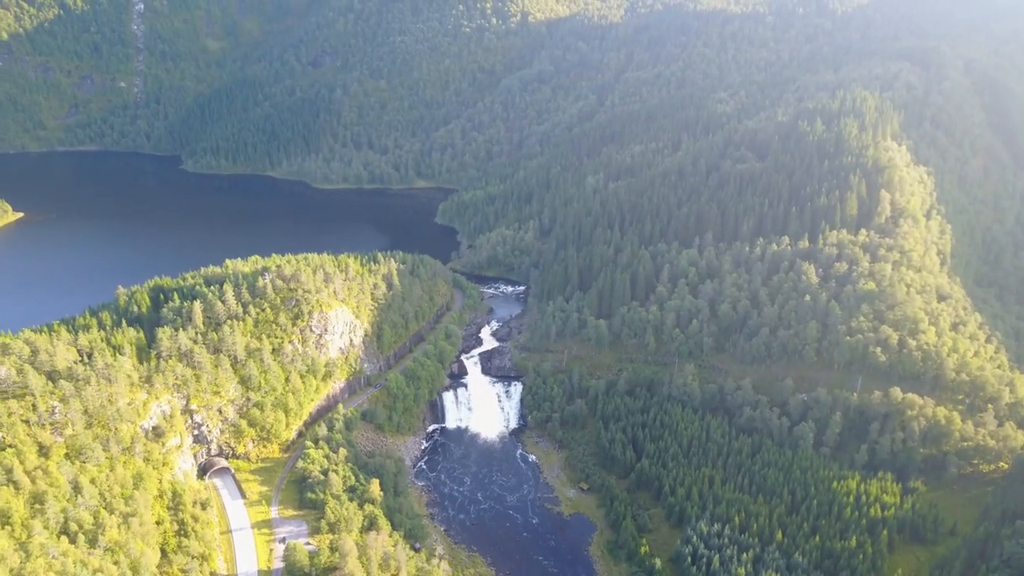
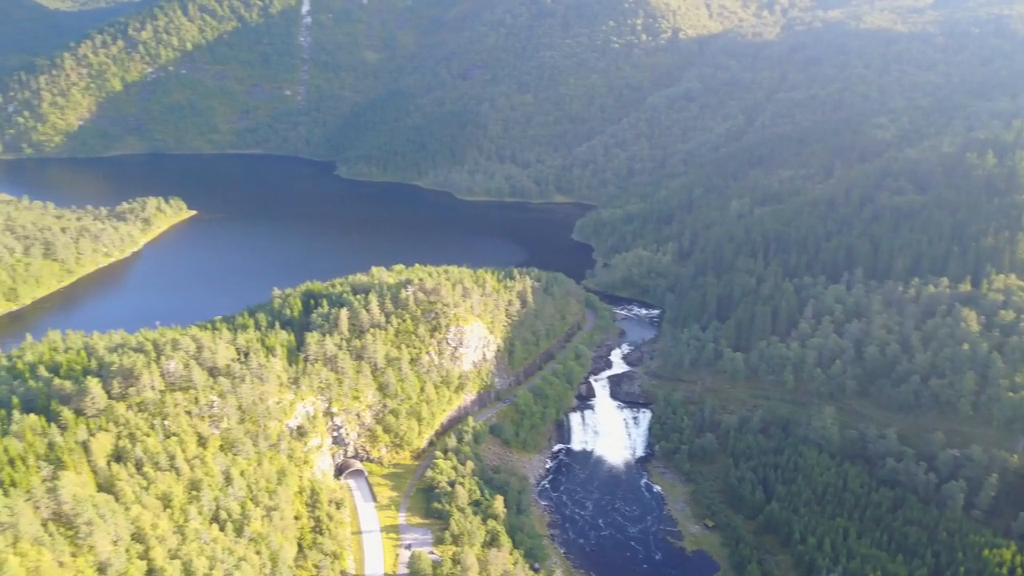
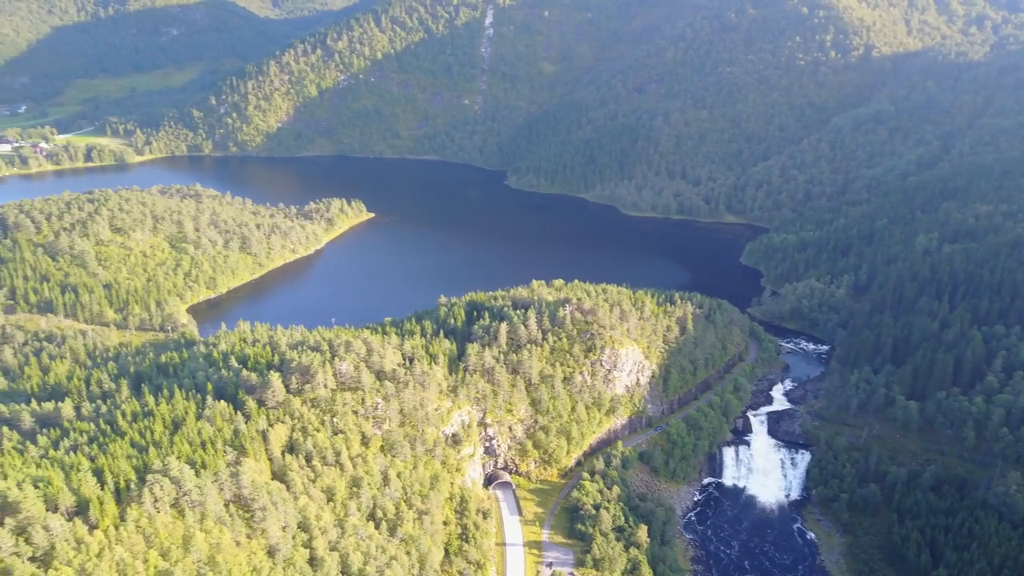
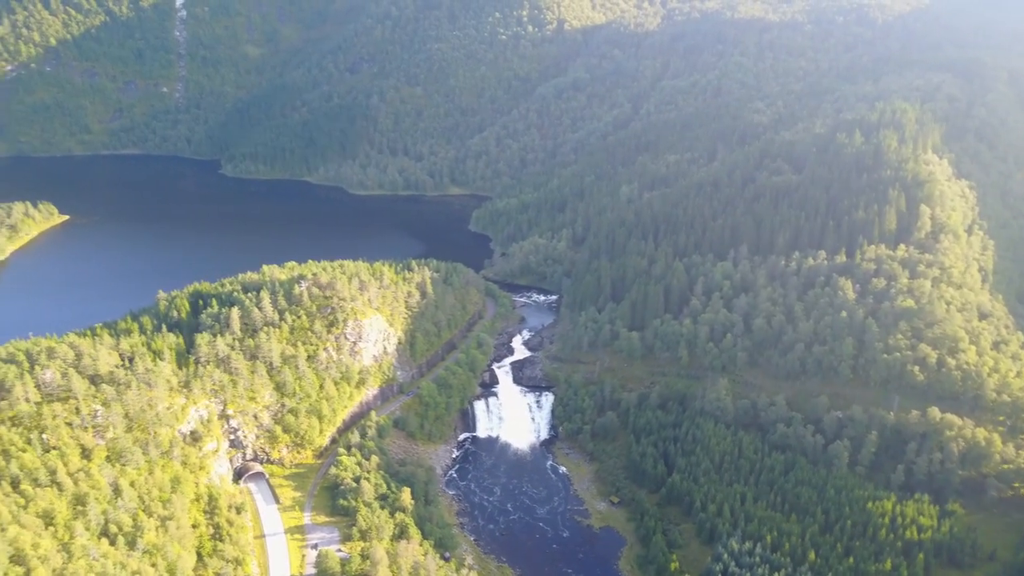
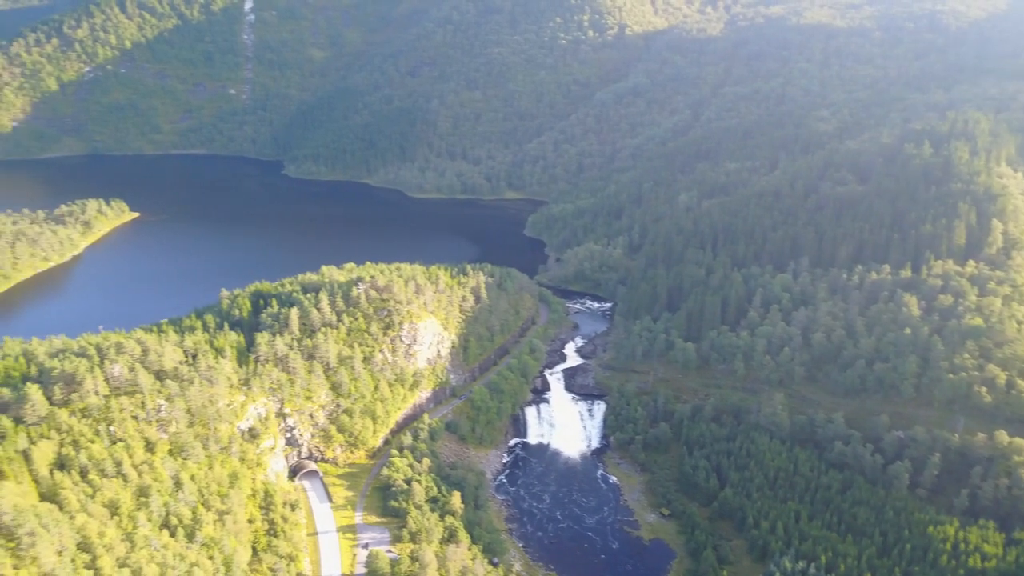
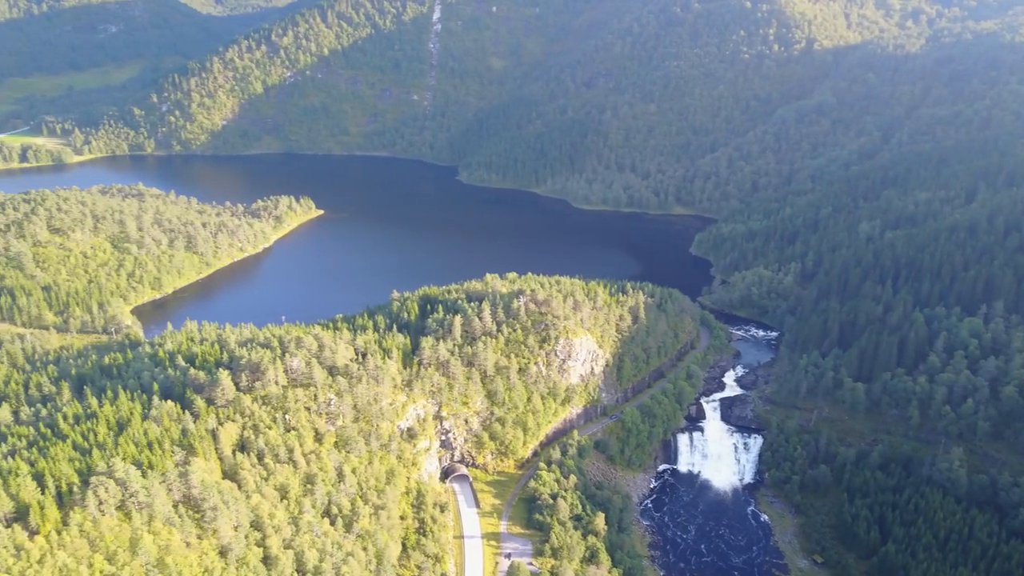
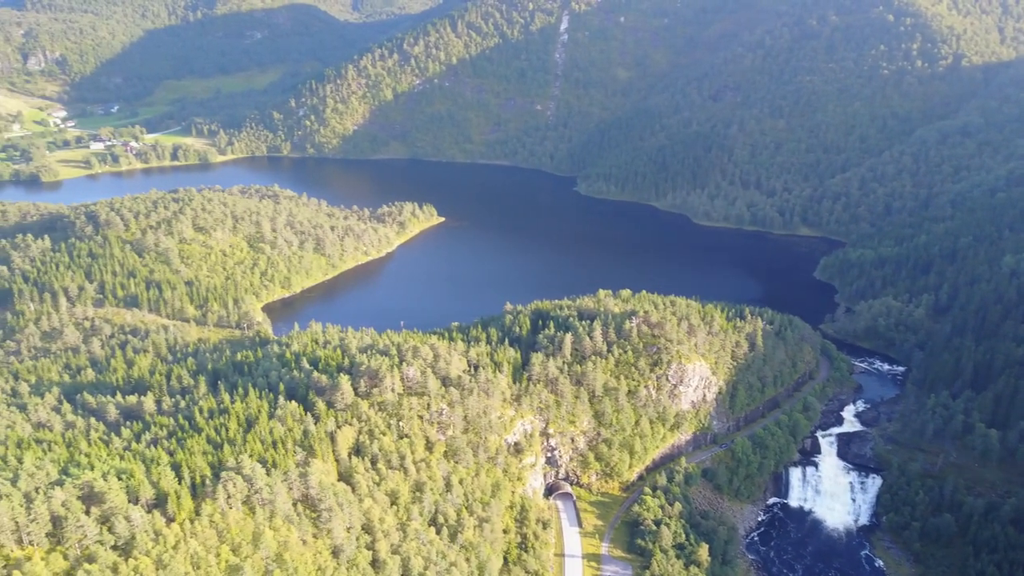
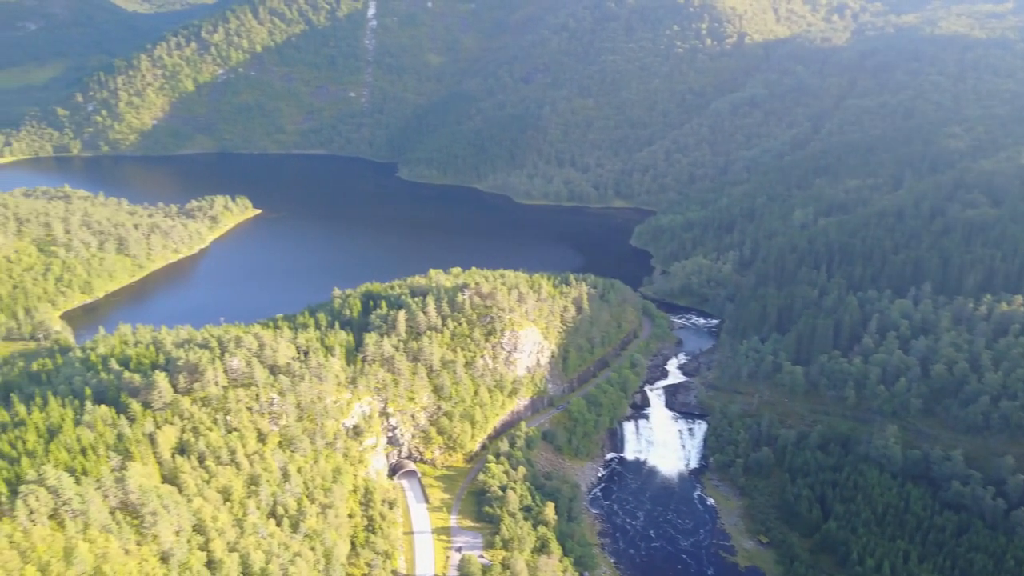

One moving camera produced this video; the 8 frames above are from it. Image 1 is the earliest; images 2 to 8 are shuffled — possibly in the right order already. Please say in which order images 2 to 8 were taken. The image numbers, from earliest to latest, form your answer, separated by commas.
4, 5, 2, 8, 6, 3, 7
